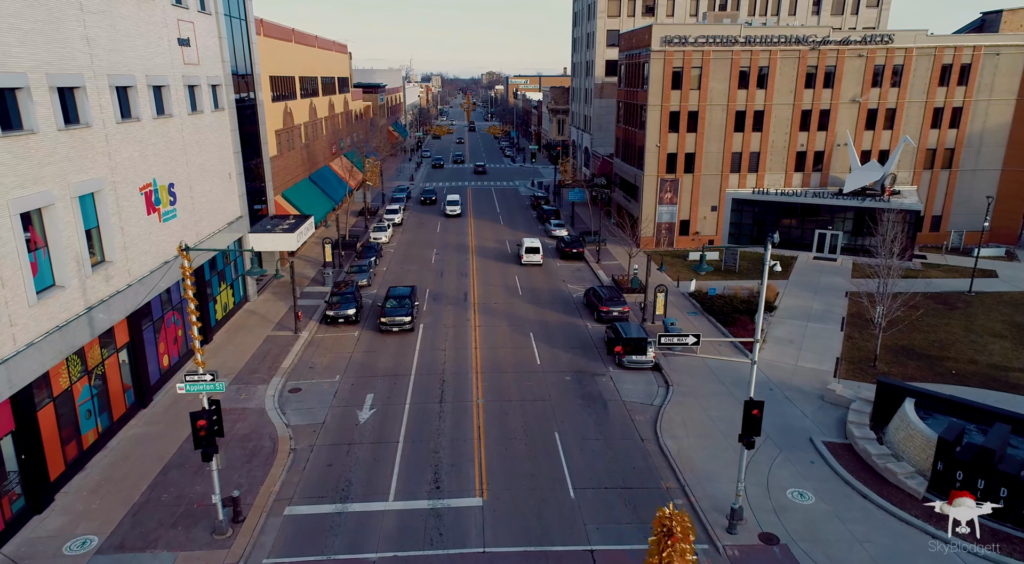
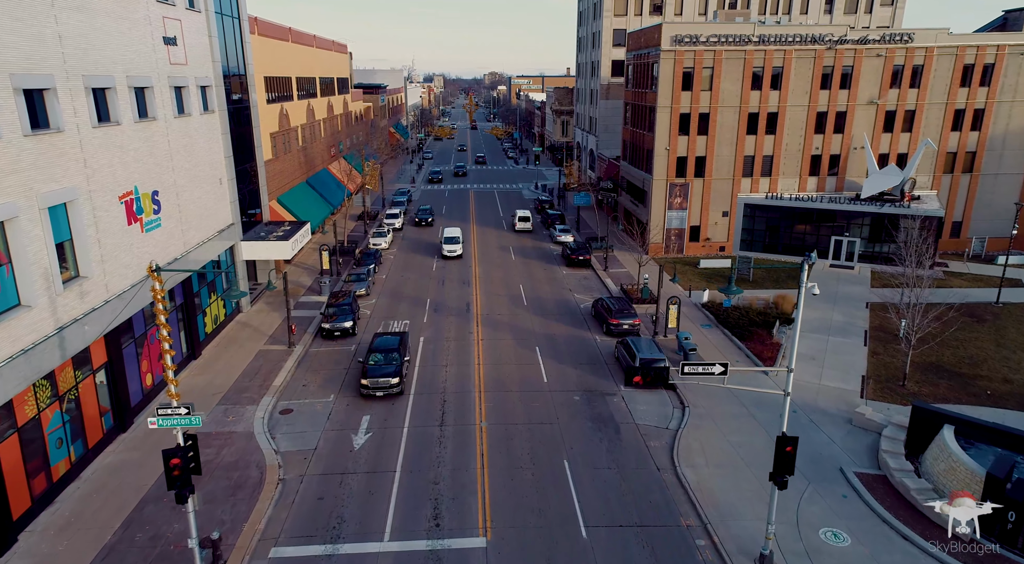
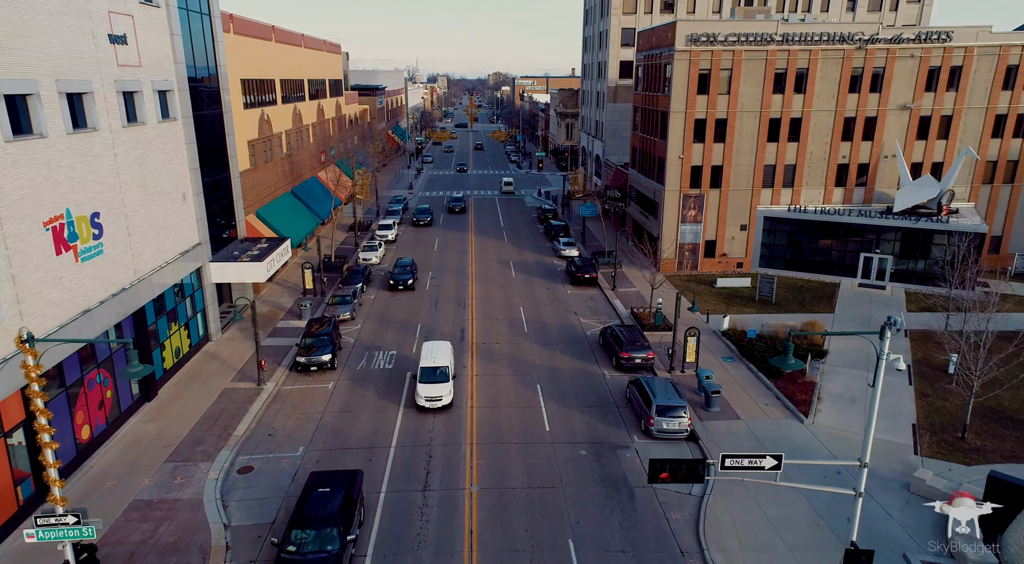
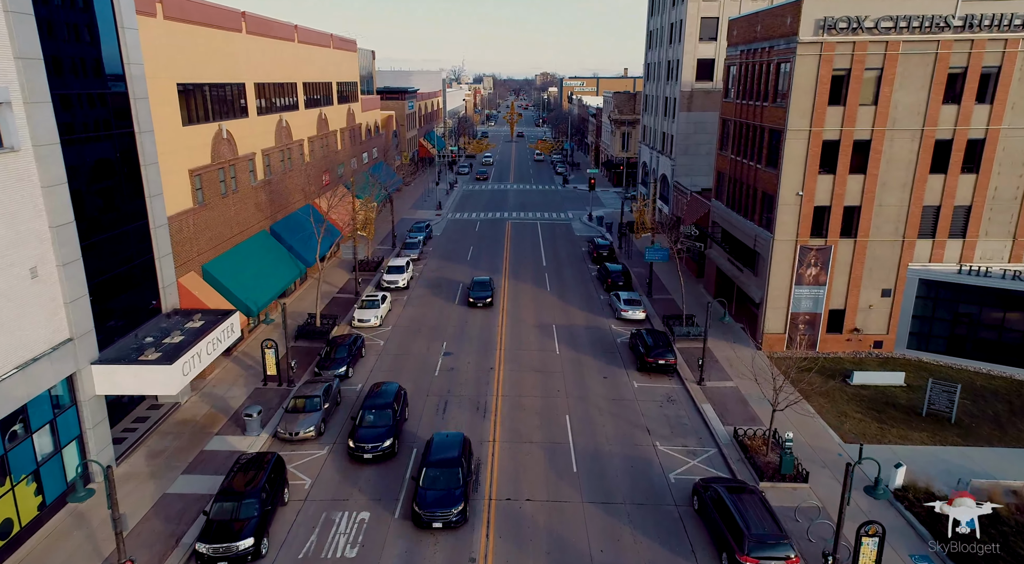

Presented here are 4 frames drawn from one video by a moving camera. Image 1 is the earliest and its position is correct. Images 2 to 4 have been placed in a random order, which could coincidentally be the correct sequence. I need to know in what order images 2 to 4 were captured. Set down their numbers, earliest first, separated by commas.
2, 3, 4
